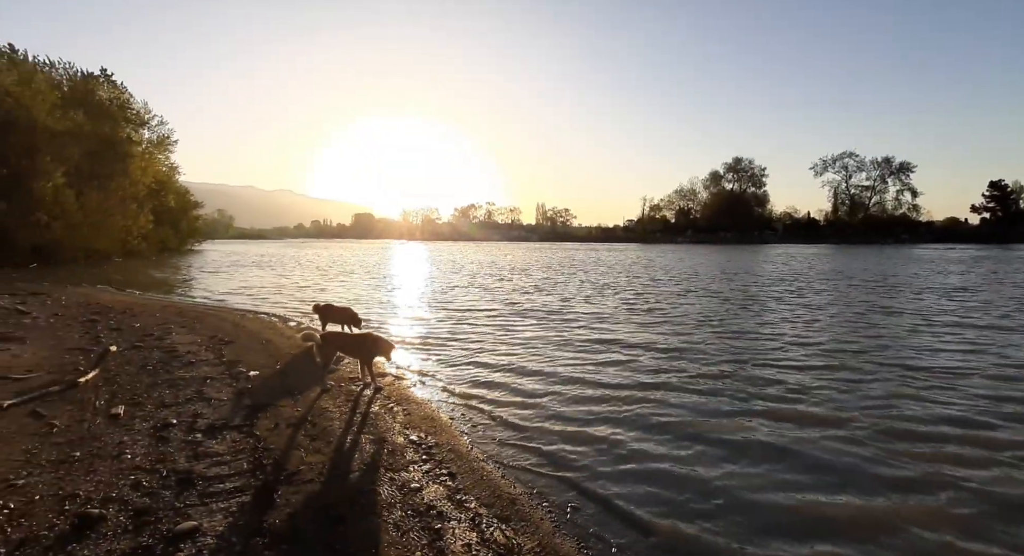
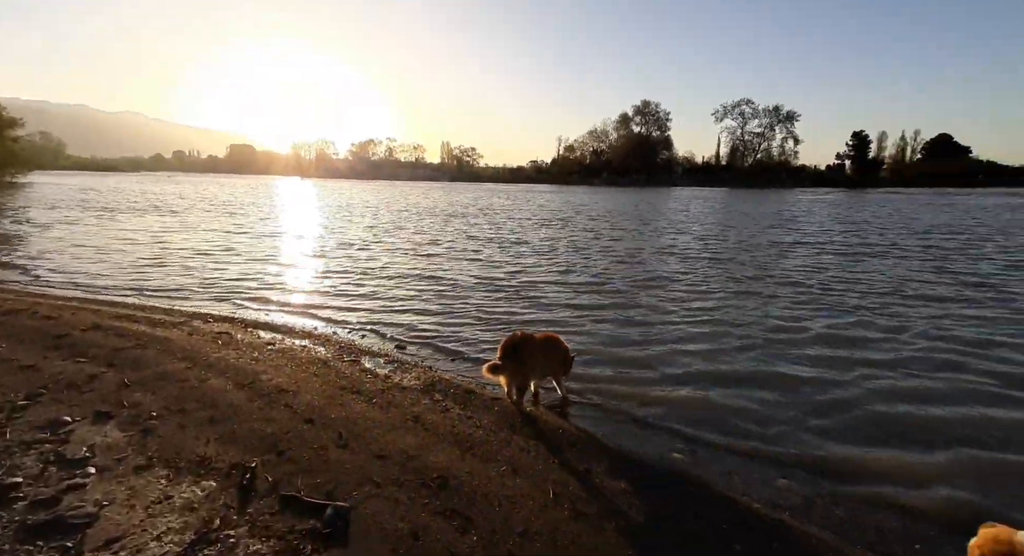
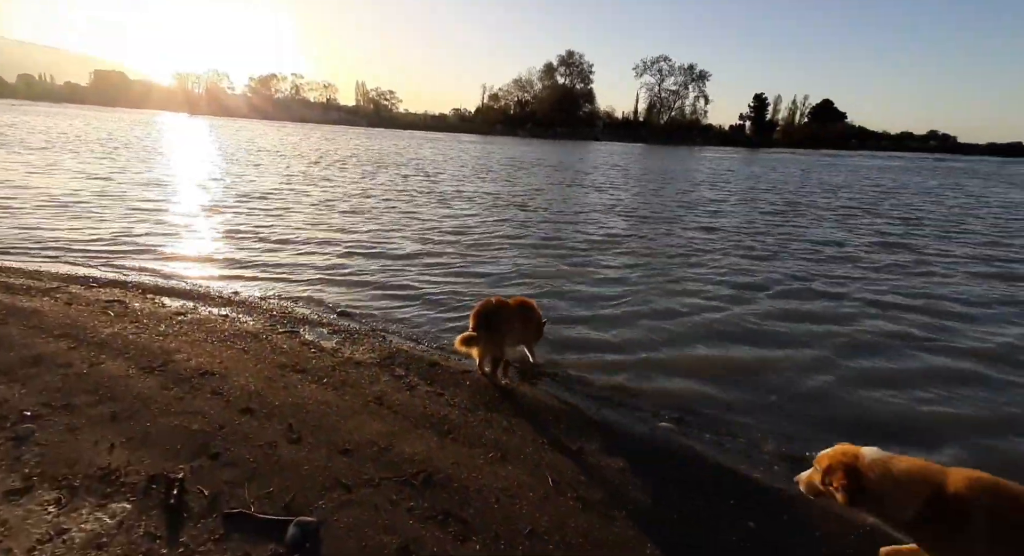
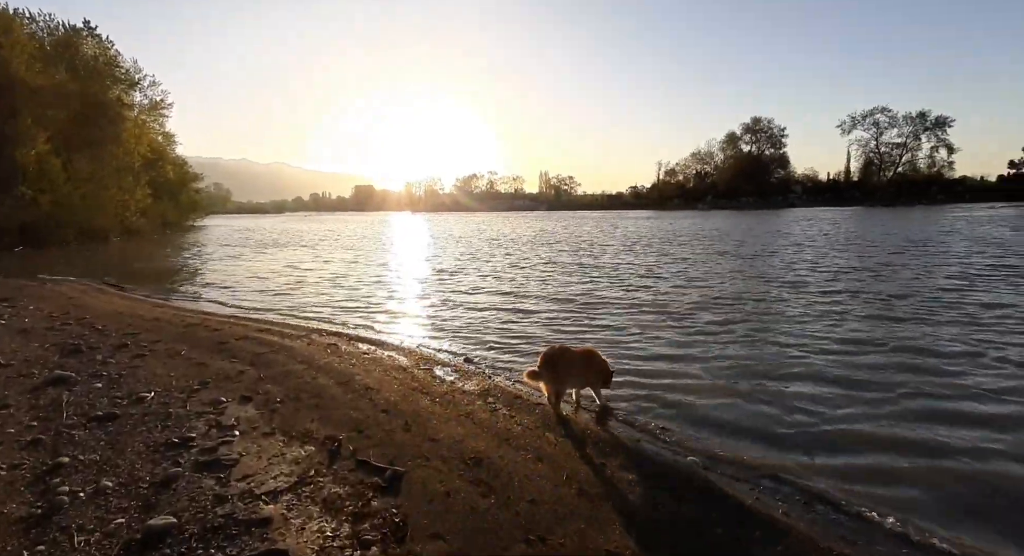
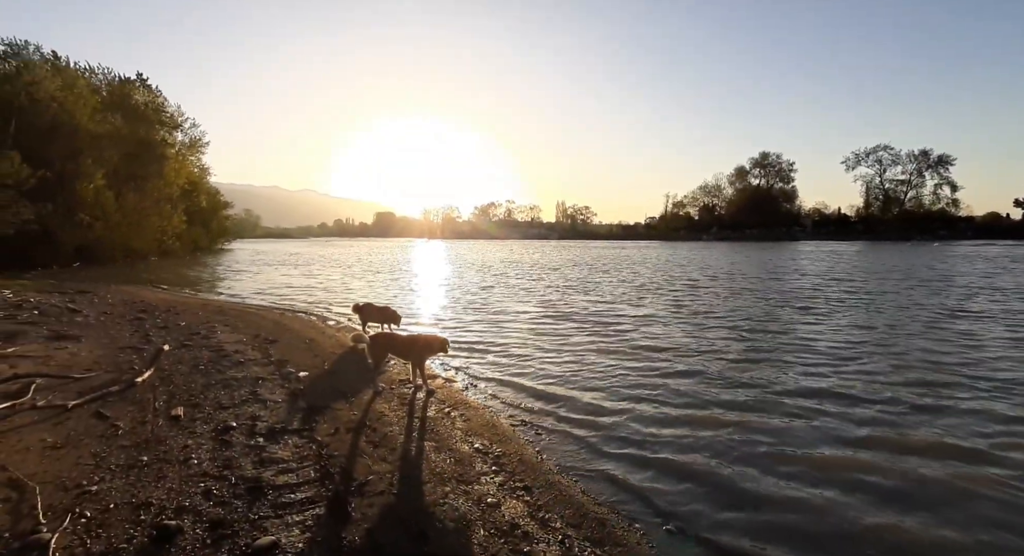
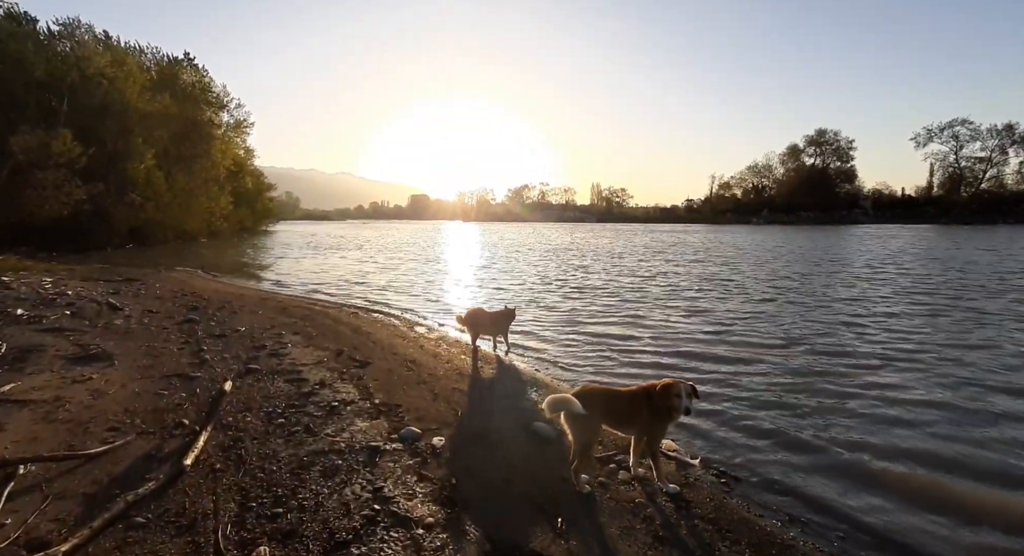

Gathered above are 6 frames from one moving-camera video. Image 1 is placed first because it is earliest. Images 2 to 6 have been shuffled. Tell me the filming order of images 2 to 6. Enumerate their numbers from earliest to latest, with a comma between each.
5, 6, 4, 2, 3
